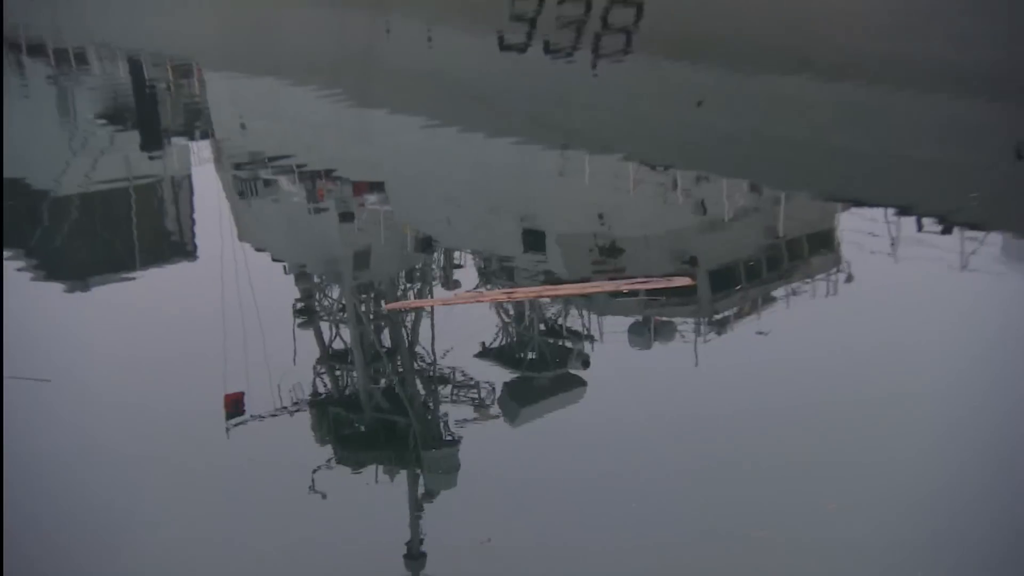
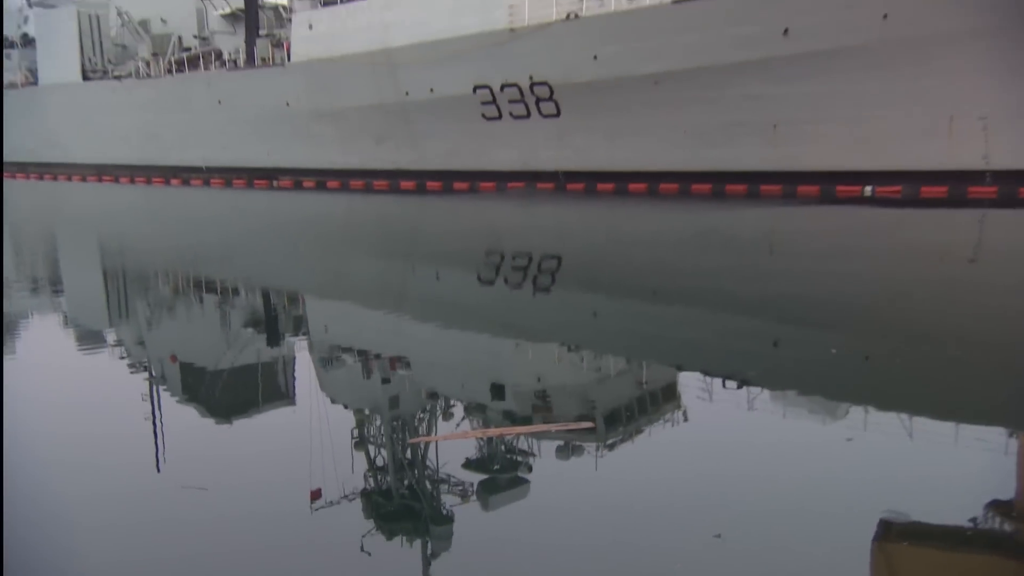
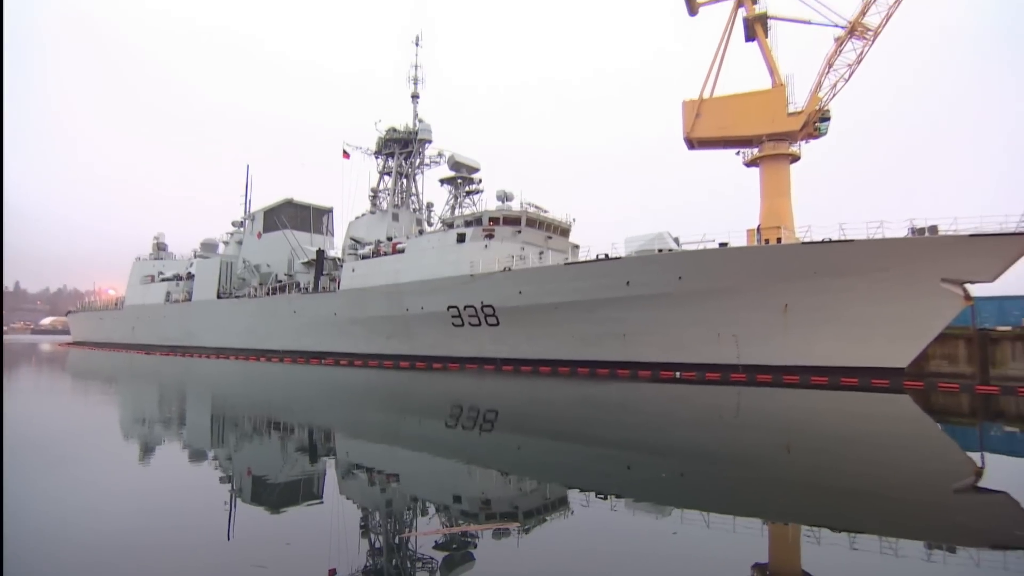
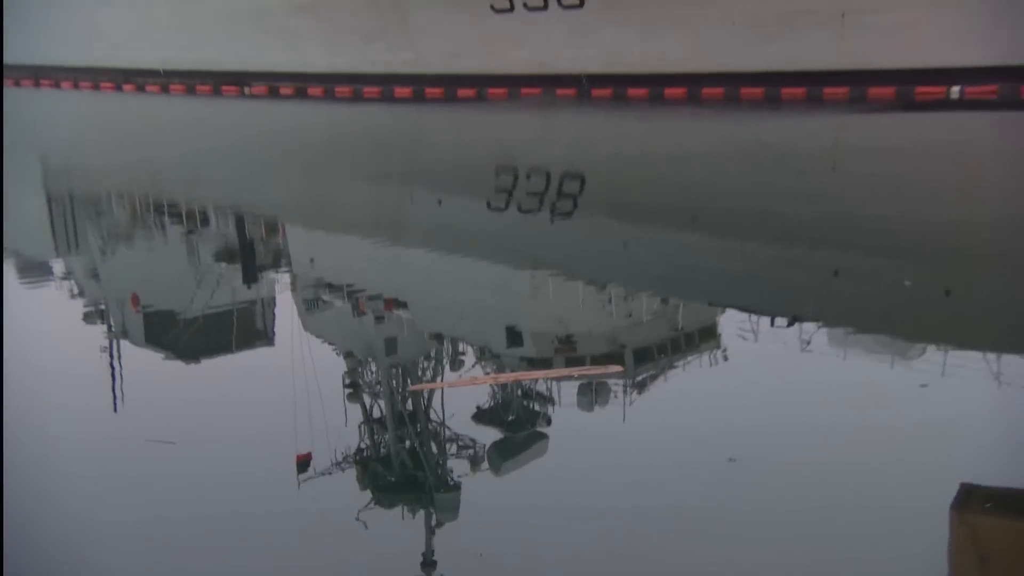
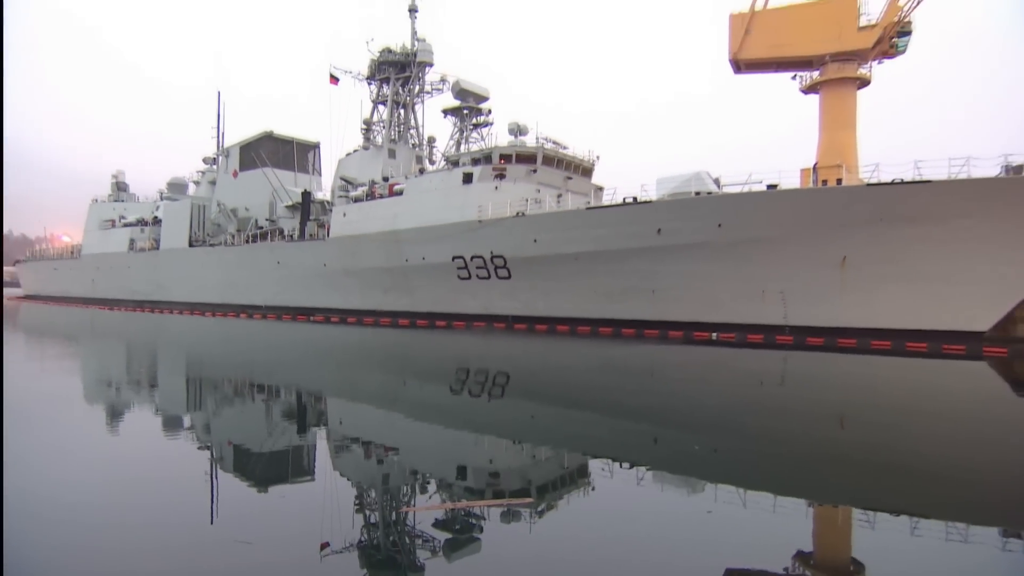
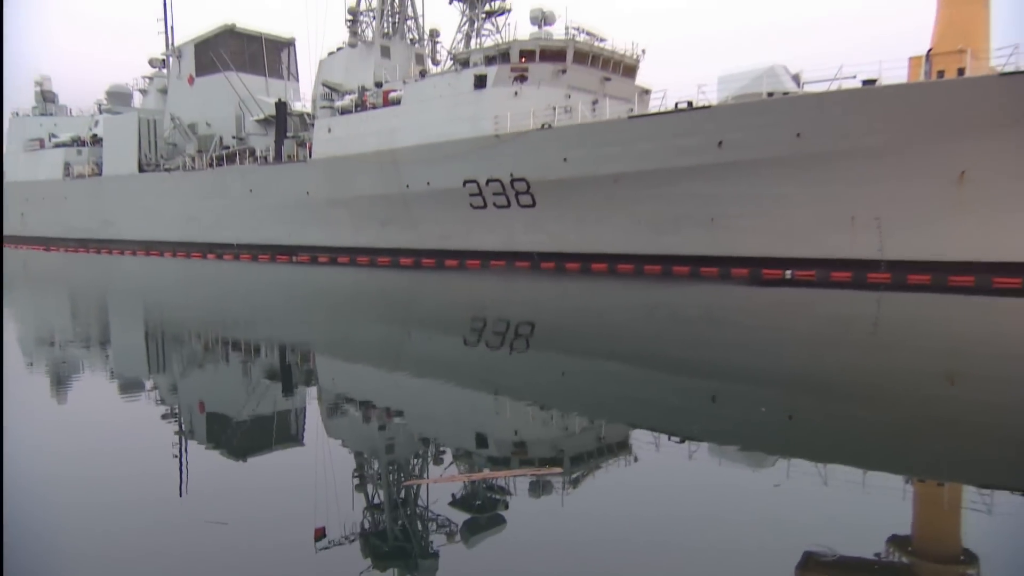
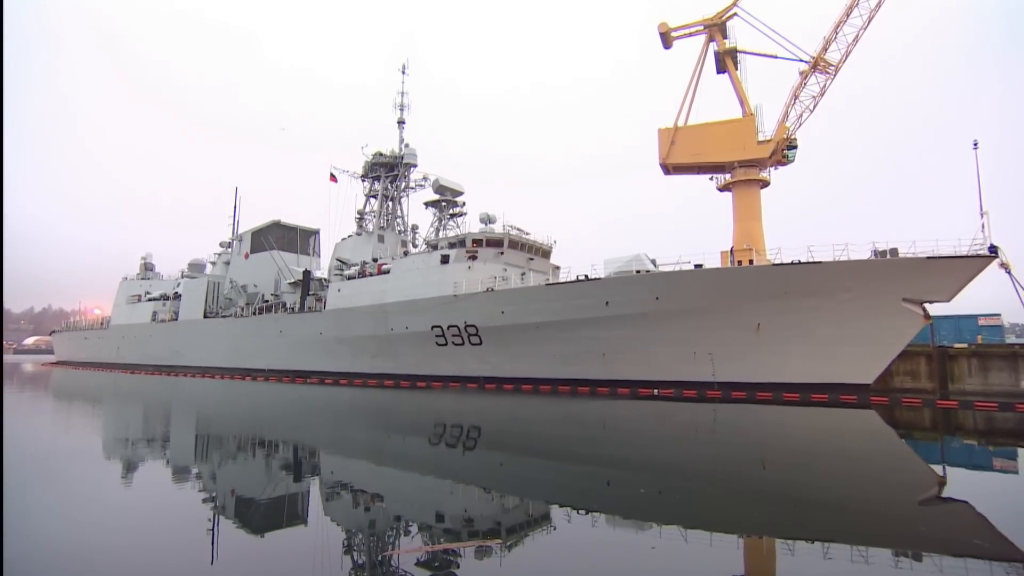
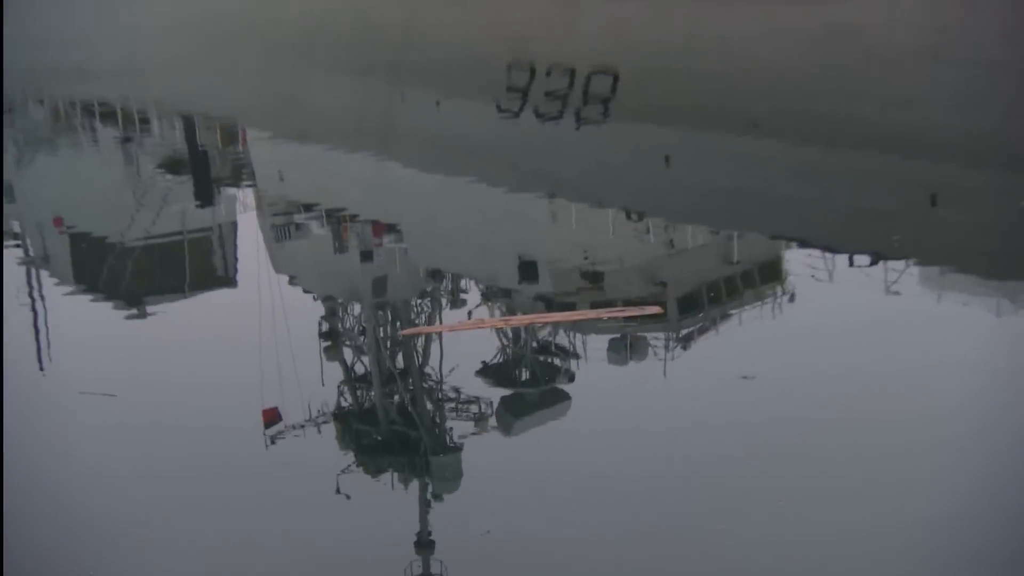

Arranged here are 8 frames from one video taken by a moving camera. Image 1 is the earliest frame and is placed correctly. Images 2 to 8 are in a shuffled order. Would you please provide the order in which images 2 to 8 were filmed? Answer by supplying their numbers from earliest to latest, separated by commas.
8, 4, 2, 6, 5, 3, 7
